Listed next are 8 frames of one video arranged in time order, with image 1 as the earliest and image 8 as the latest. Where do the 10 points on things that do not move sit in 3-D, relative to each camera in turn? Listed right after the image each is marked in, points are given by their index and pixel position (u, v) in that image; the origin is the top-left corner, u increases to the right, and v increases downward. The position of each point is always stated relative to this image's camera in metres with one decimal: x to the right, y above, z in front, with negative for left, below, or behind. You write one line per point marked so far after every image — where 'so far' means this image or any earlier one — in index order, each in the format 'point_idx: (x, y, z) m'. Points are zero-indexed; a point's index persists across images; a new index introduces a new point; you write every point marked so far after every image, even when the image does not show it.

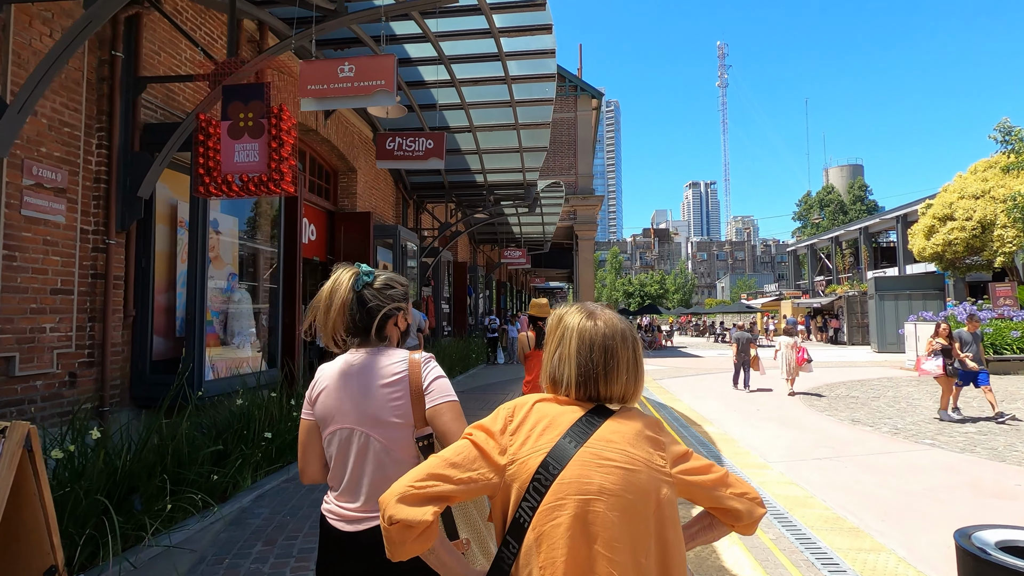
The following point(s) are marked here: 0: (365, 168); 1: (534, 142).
0: (-3.2, +2.7, +11.8) m
1: (+0.5, +3.4, +12.5) m
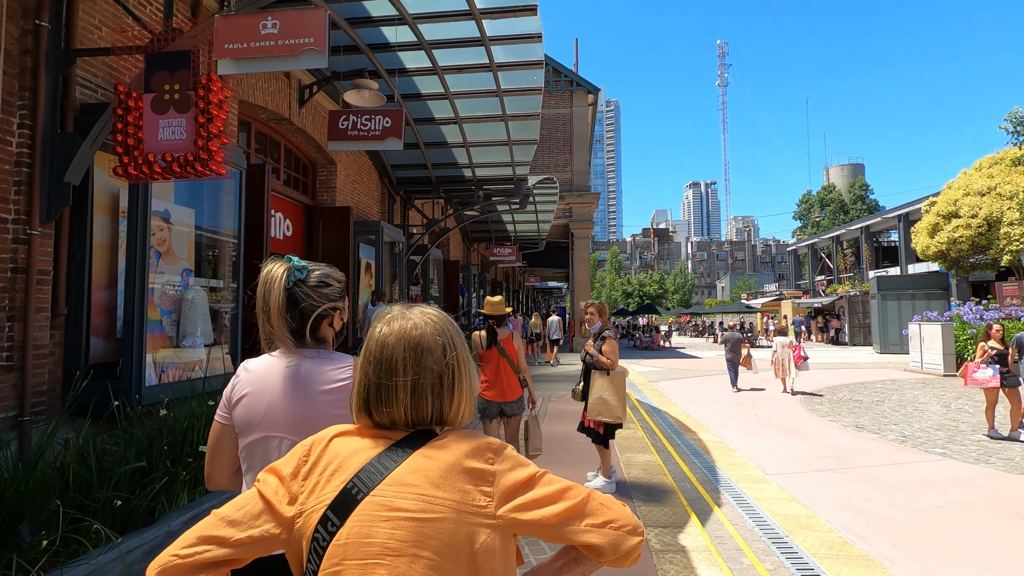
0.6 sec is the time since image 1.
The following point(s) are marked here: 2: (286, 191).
0: (-3.5, +2.7, +11.3) m
1: (+0.2, +3.4, +12.0) m
2: (-4.1, +1.8, +9.9) m
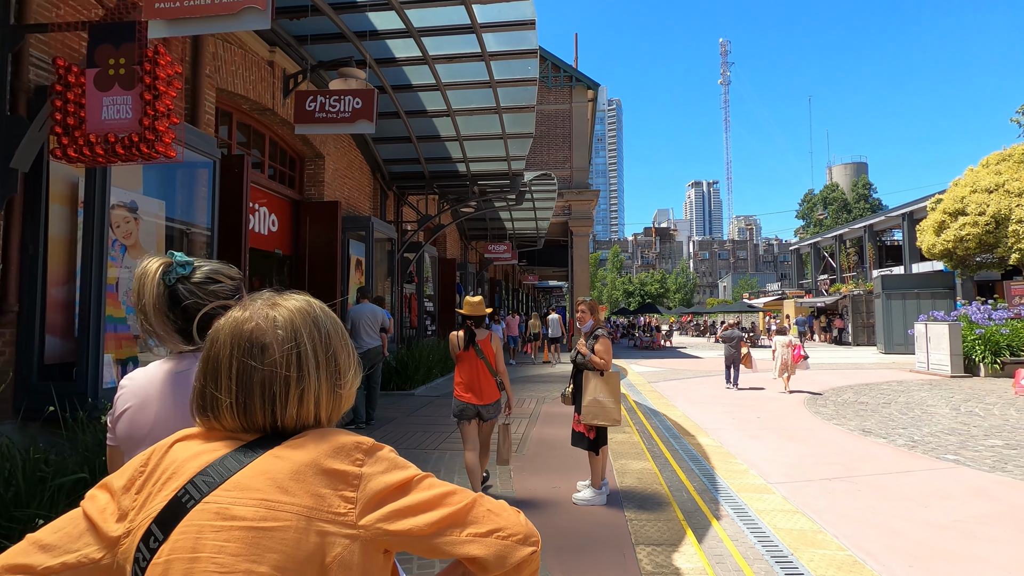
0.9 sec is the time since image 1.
0: (-3.6, +2.7, +10.9) m
1: (+0.1, +3.5, +11.7) m
2: (-4.3, +1.8, +9.5) m
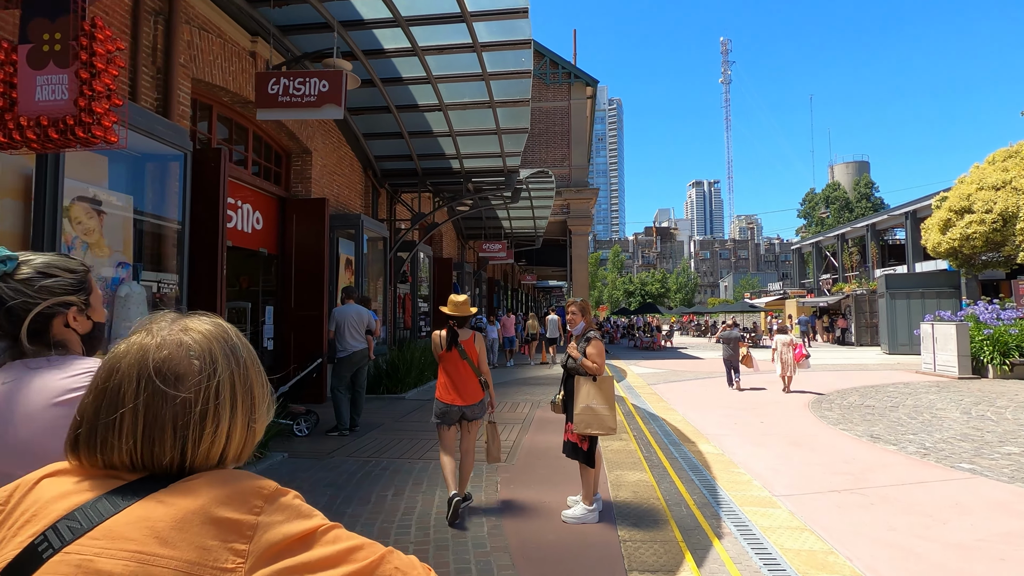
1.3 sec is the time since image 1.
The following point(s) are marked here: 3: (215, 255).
0: (-3.7, +2.7, +10.6) m
1: (0.0, +3.5, +11.3) m
2: (-4.4, +1.8, +9.2) m
3: (-3.8, +0.4, +6.8) m
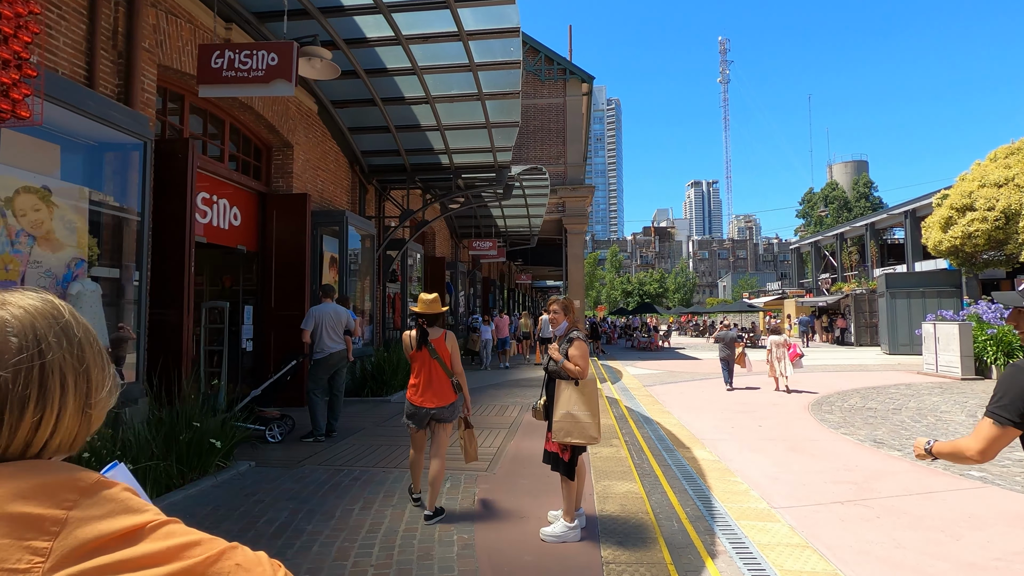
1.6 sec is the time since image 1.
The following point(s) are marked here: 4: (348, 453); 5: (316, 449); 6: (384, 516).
0: (-3.9, +2.8, +10.2) m
1: (-0.2, +3.5, +11.0) m
2: (-4.6, +1.8, +8.8) m
3: (-4.0, +0.4, +6.4) m
4: (-2.0, -2.0, +6.4) m
5: (-2.4, -1.9, +6.5) m
6: (-1.0, -1.8, +4.3) m
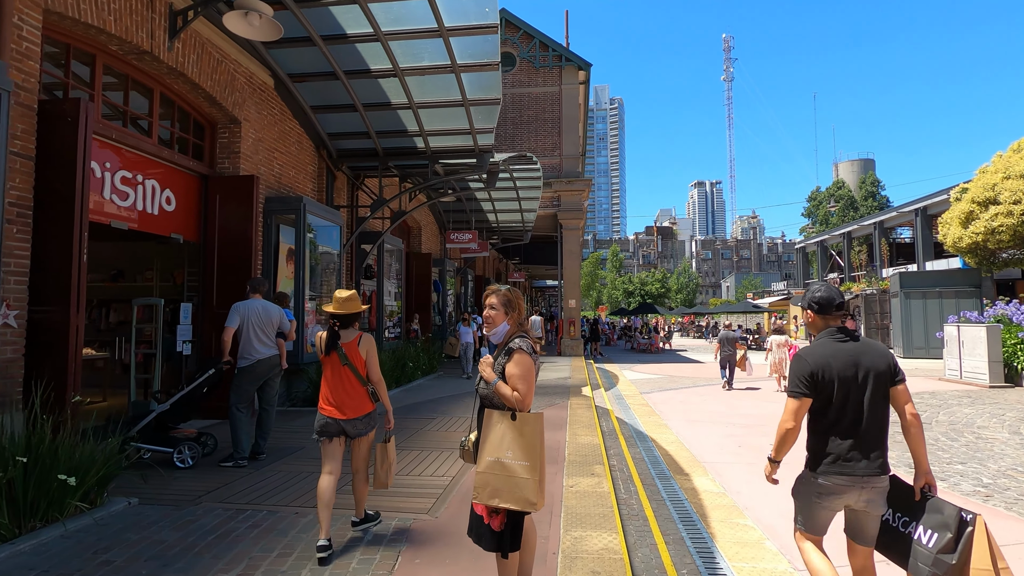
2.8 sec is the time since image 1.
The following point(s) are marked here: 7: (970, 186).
0: (-4.3, +2.8, +9.1) m
1: (-0.6, +3.6, +9.8) m
2: (-5.0, +1.9, +7.7) m
3: (-4.3, +0.5, +5.3) m
4: (-2.4, -1.9, +5.2) m
5: (-2.8, -1.9, +5.3) m
6: (-1.4, -1.7, +3.1) m
7: (+16.3, +3.6, +19.1) m
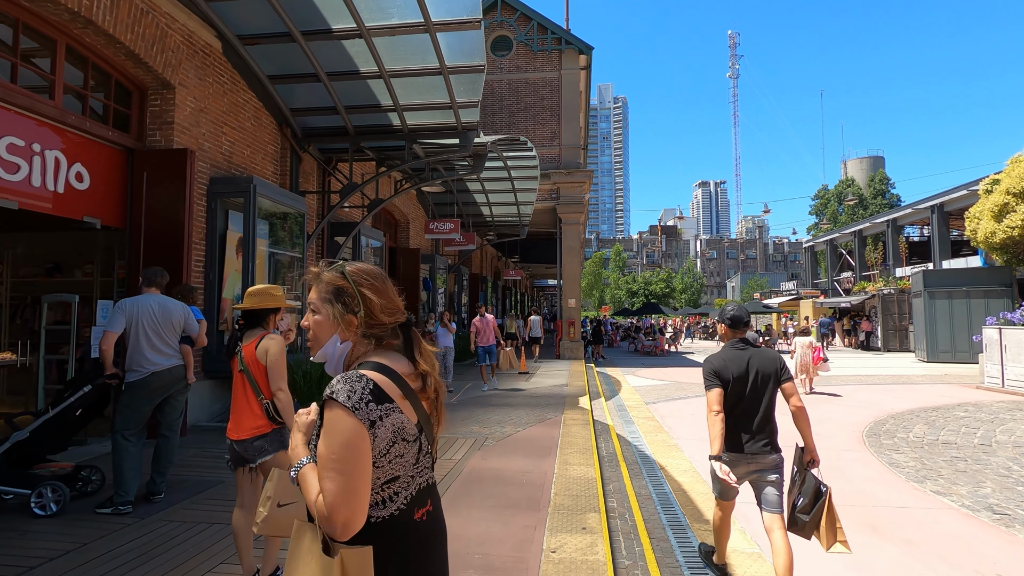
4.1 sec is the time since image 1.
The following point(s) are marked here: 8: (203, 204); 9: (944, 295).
0: (-4.5, +2.9, +7.8) m
1: (-0.8, +3.6, +8.5) m
2: (-5.2, +2.0, +6.4) m
3: (-4.6, +0.6, +4.0) m
4: (-2.6, -1.8, +3.9) m
5: (-3.0, -1.8, +4.0) m
6: (-1.7, -1.7, +1.8) m
7: (+16.1, +3.6, +17.7) m
8: (-4.5, +1.2, +7.9) m
9: (+15.4, -0.3, +19.1) m
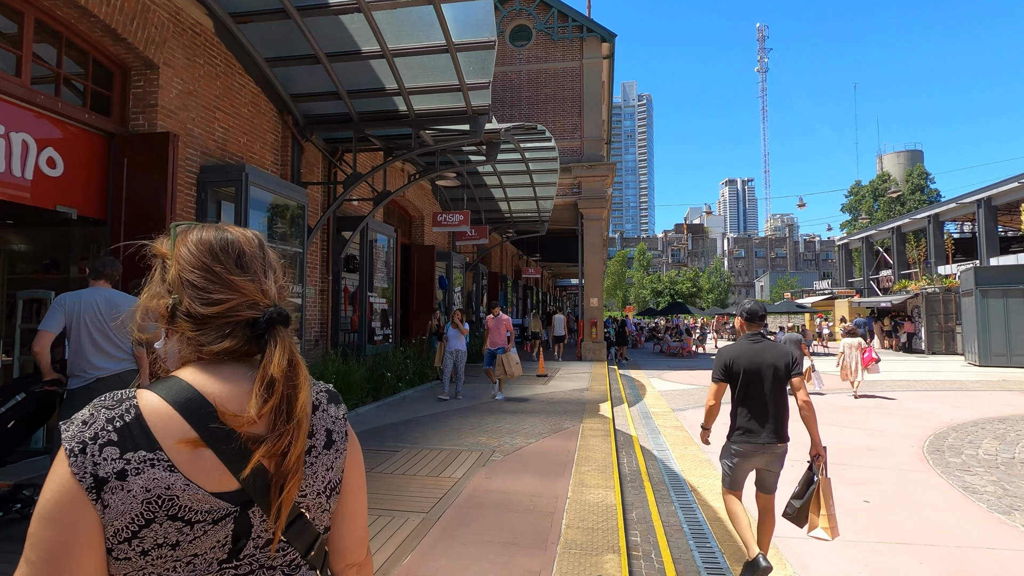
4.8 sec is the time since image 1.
0: (-4.4, +3.0, +7.2) m
1: (-0.6, +3.7, +7.8) m
2: (-5.1, +2.0, +5.8) m
3: (-4.6, +0.6, +3.4) m
4: (-2.6, -1.8, +3.3) m
5: (-3.0, -1.8, +3.4) m
6: (-1.8, -1.6, +1.1) m
7: (+16.7, +3.7, +16.2) m
8: (-4.4, +1.3, +7.4) m
9: (+16.0, -0.2, +17.7) m
